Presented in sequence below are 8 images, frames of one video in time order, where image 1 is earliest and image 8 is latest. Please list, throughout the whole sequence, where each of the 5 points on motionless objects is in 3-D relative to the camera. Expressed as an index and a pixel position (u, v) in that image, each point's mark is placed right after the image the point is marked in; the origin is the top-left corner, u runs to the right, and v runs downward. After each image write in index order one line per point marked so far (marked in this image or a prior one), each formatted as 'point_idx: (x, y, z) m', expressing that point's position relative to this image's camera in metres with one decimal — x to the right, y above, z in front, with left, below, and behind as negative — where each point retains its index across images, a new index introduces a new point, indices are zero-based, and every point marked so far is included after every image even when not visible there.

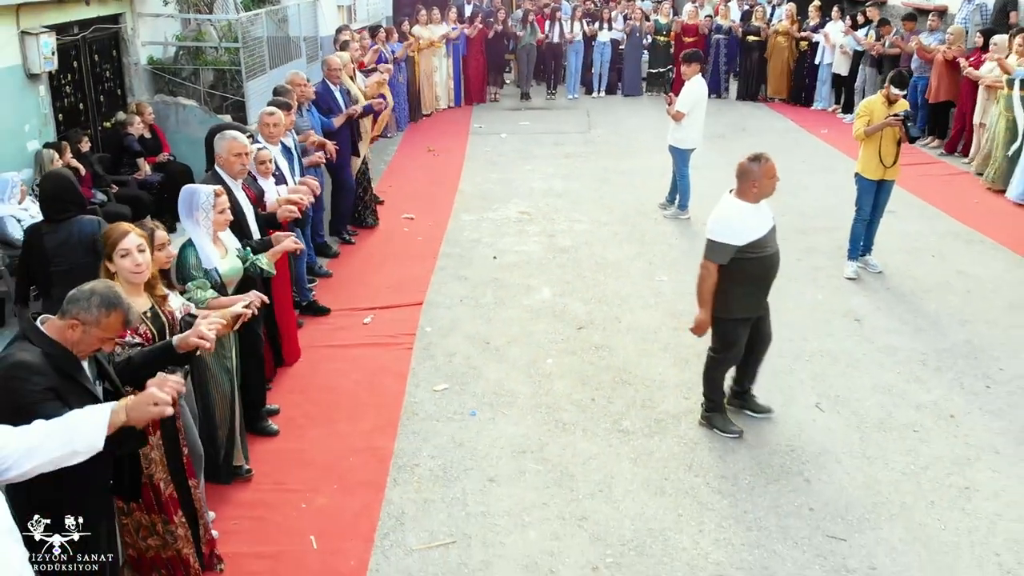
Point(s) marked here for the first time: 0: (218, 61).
0: (-3.3, +2.6, +10.3) m
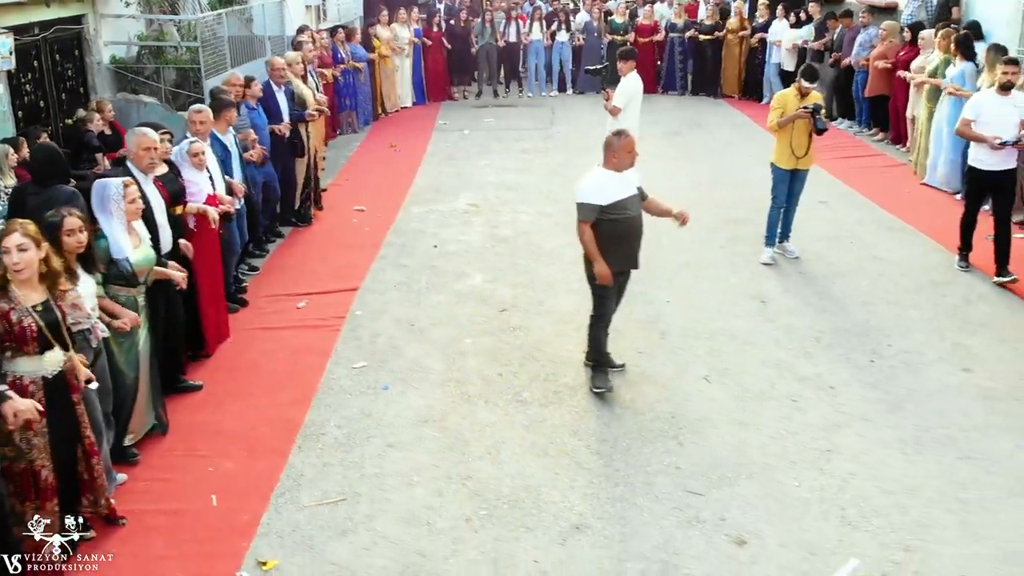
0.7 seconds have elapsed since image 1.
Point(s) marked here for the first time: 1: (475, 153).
0: (-3.9, +2.7, +10.7) m
1: (-0.5, +1.8, +12.3) m
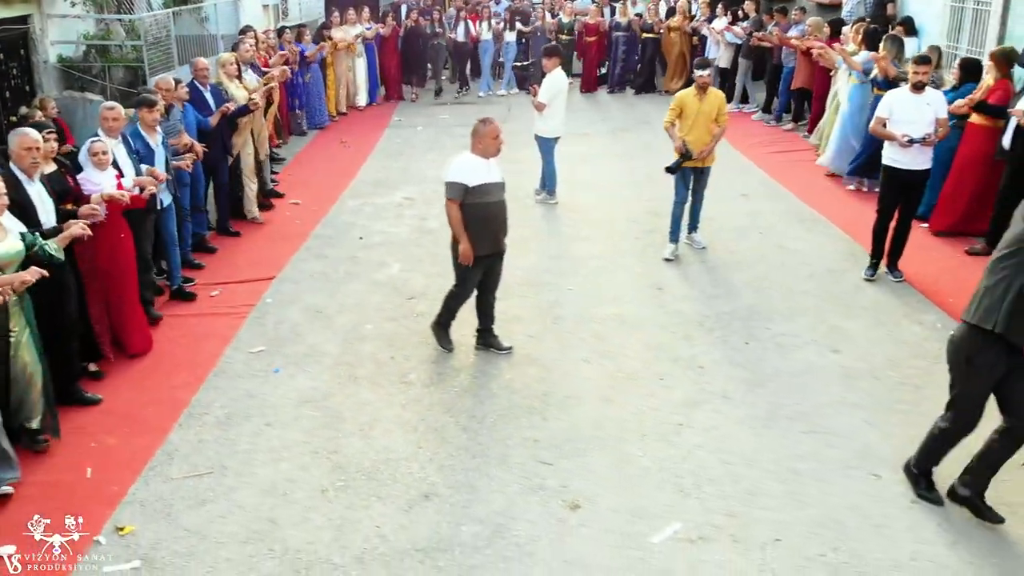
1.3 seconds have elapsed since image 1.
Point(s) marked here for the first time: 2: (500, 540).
0: (-4.6, +2.7, +10.9) m
1: (-1.2, +1.9, +12.6) m
2: (0.0, -1.1, +4.1) m
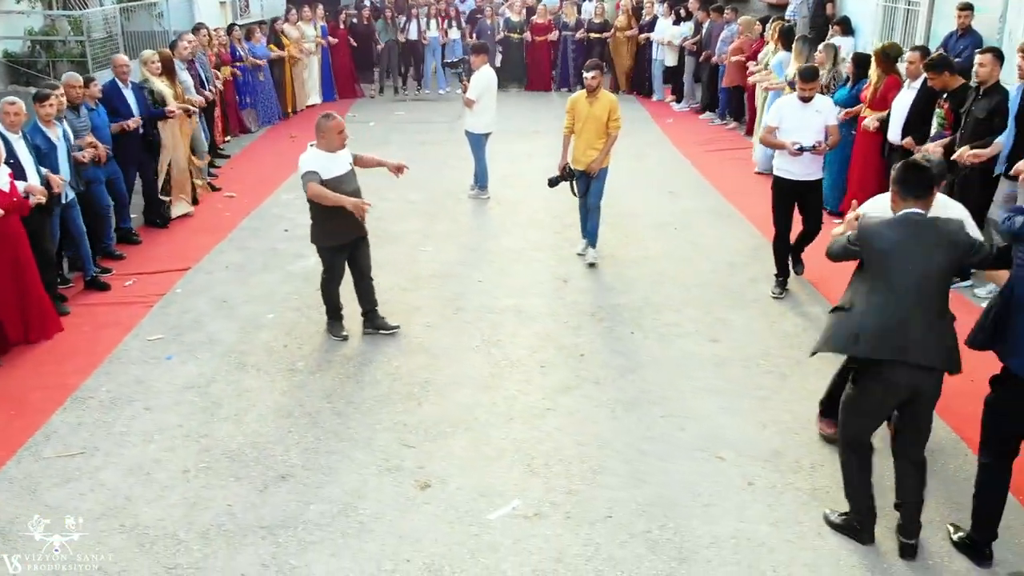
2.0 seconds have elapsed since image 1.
0: (-5.3, +2.8, +11.0) m
1: (-1.9, +2.0, +12.7) m
2: (-0.8, -1.1, +4.3) m
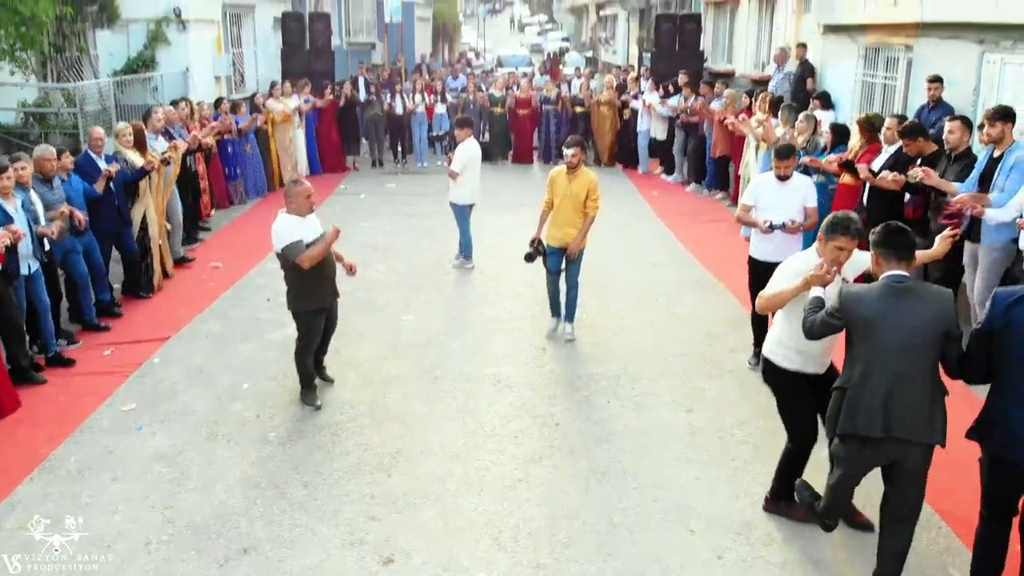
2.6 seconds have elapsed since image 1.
0: (-5.5, +2.0, +11.2) m
1: (-2.1, +1.0, +12.8) m
2: (-0.9, -1.4, +4.2) m
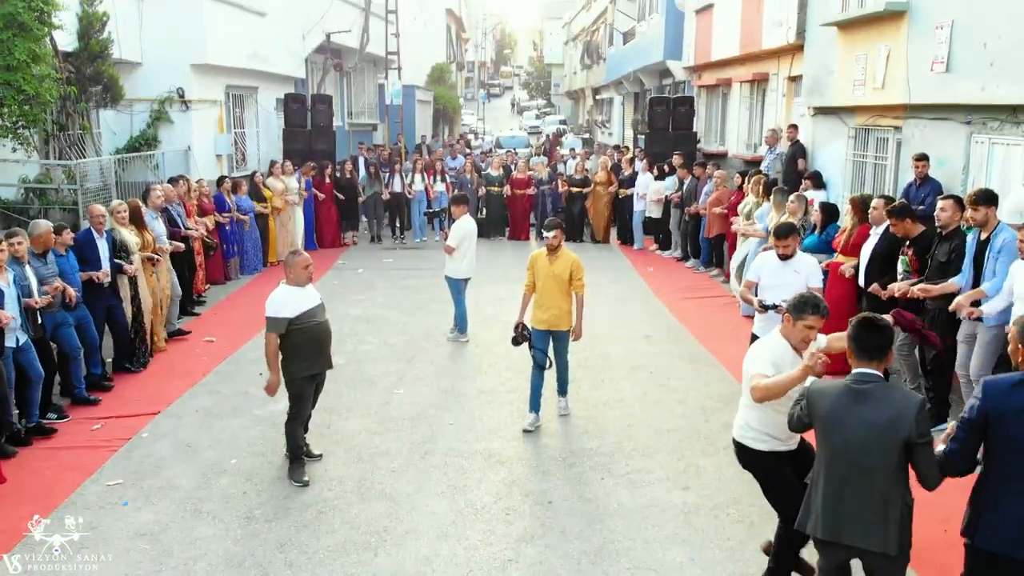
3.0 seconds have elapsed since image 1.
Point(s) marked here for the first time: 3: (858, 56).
0: (-5.6, +1.1, +11.3) m
1: (-2.2, 0.0, +12.9) m
2: (-1.0, -1.7, +4.0) m
3: (+4.1, +2.7, +10.7) m
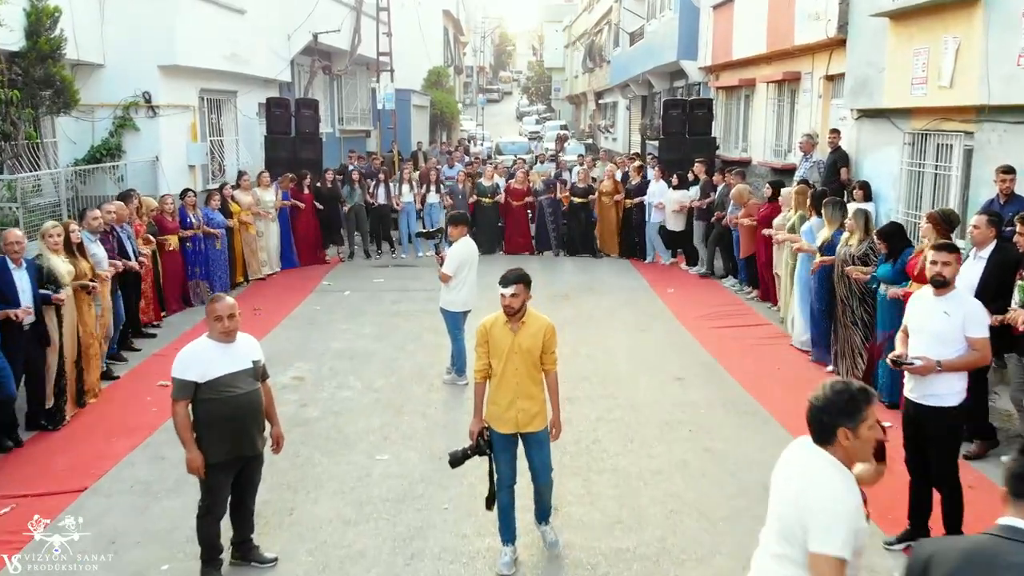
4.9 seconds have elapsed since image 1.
0: (-5.5, +0.7, +9.9) m
1: (-2.1, -0.4, +11.4) m
2: (-0.9, -2.0, +2.5) m
3: (+4.1, +2.4, +9.3) m
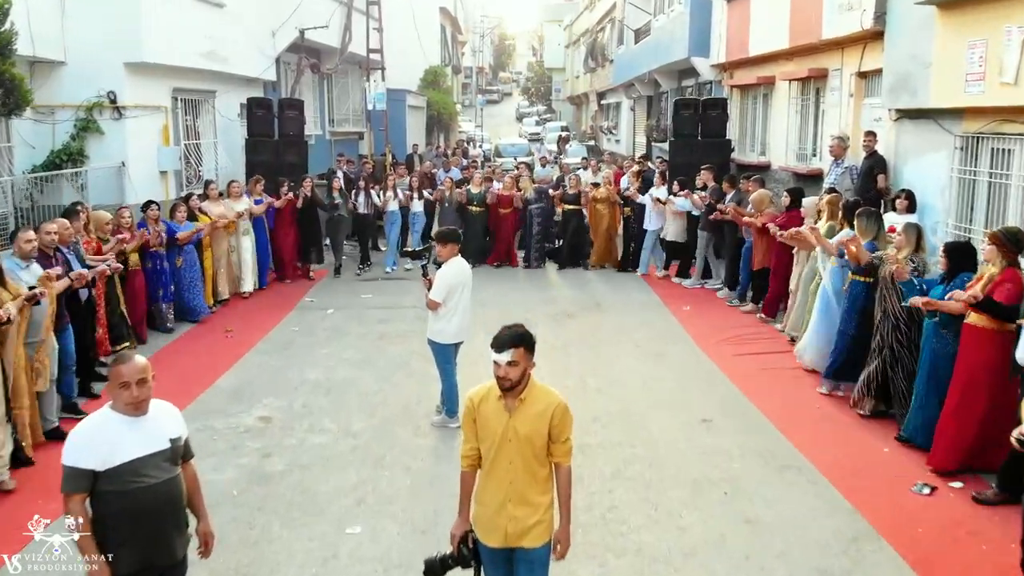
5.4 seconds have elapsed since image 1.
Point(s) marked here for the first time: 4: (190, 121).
0: (-5.5, +0.5, +8.7) m
1: (-2.1, -0.6, +10.3) m
2: (-0.9, -2.2, +1.4) m
3: (+4.1, +2.2, +8.2) m
4: (-5.0, +2.6, +14.2) m
